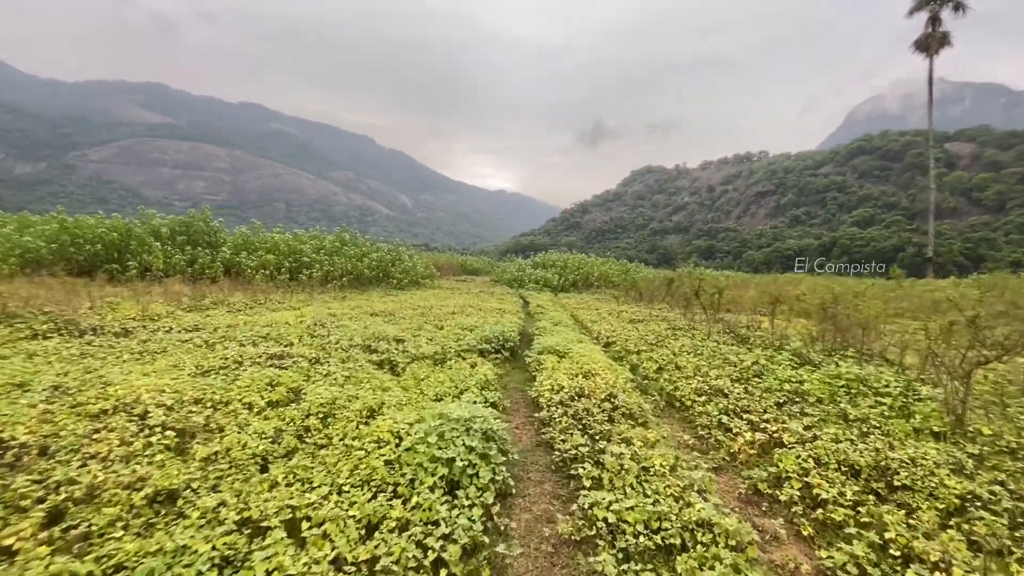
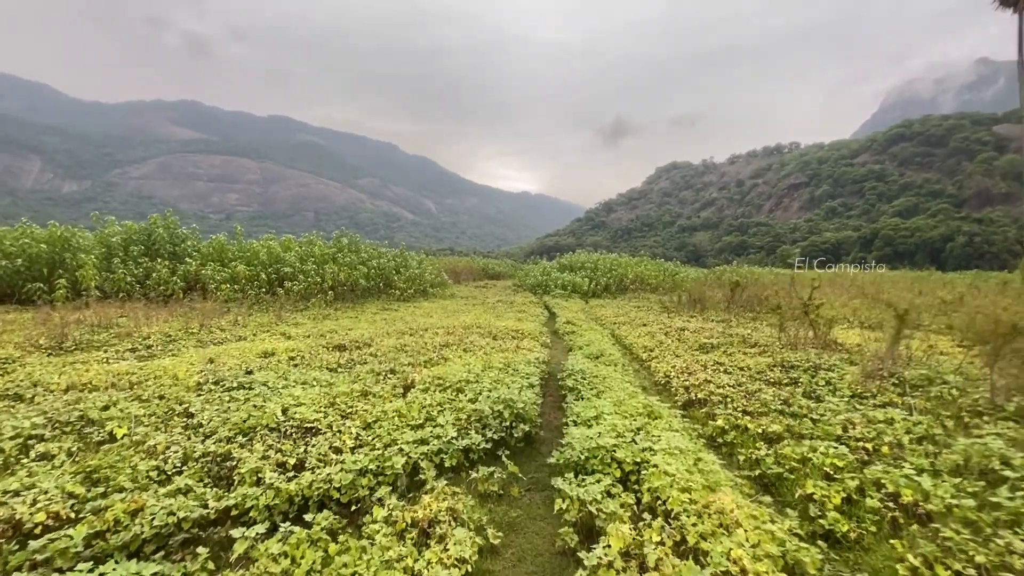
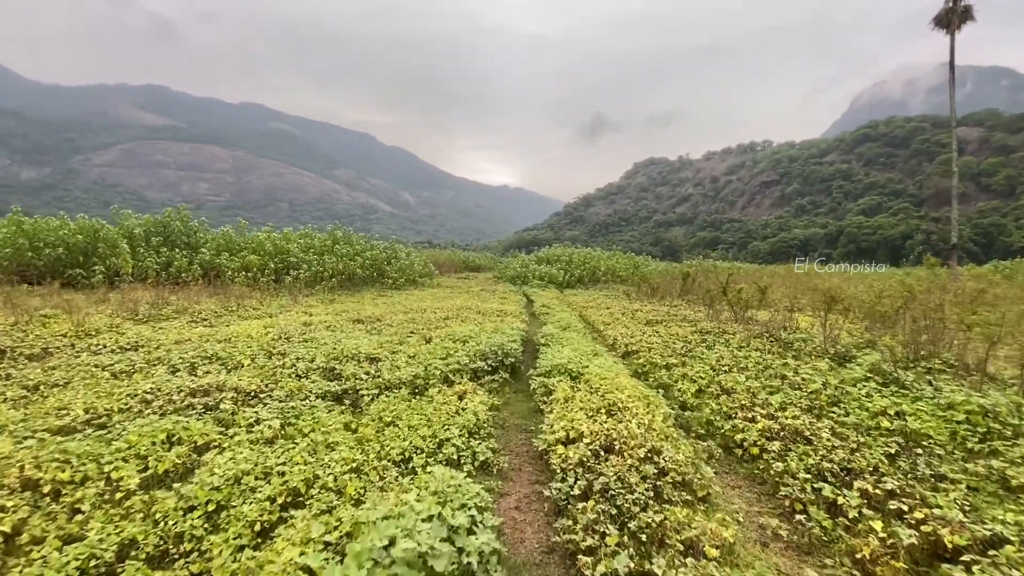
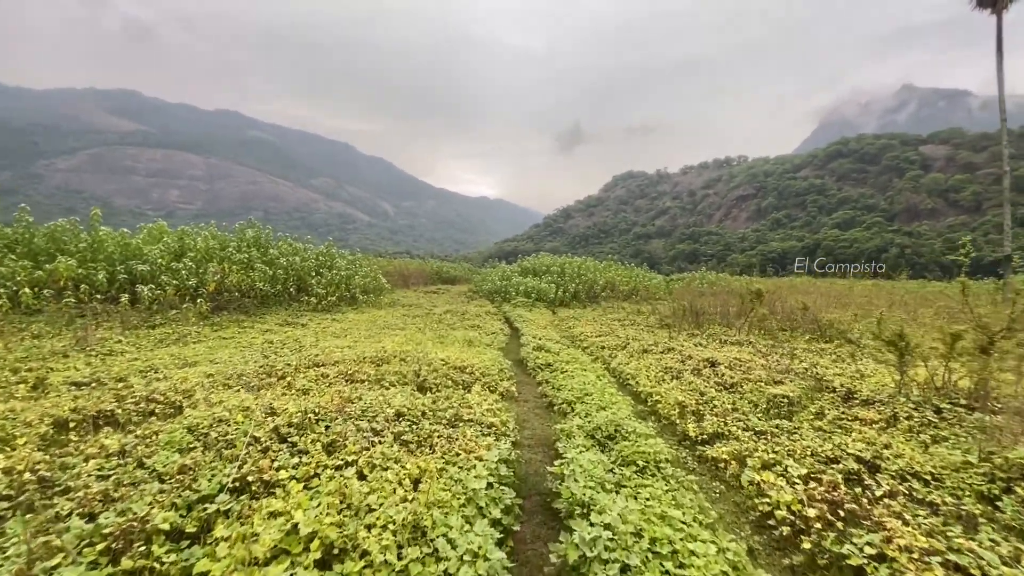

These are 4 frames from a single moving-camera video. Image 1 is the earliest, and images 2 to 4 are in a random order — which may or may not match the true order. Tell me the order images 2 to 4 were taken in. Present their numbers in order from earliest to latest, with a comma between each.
3, 2, 4
